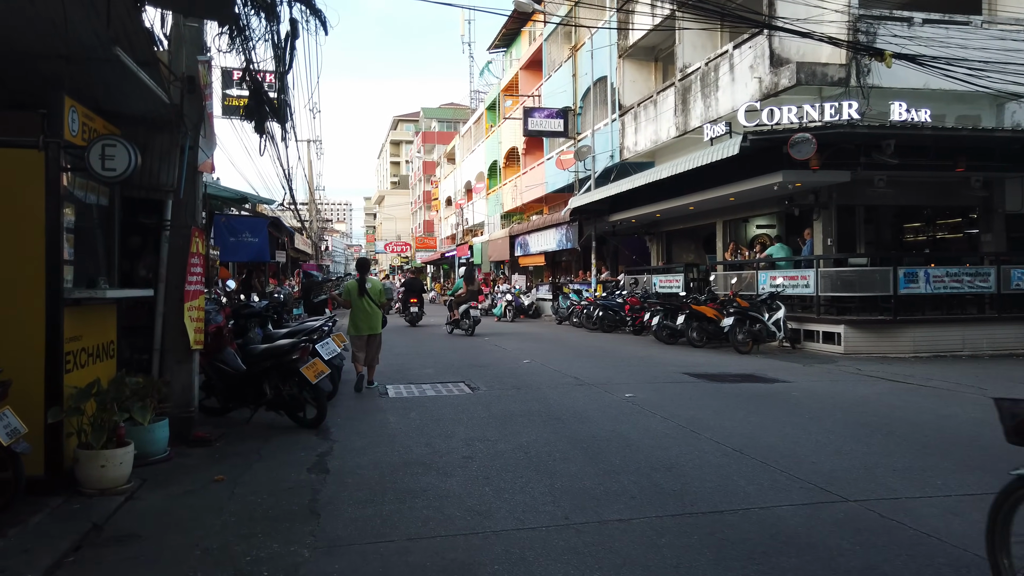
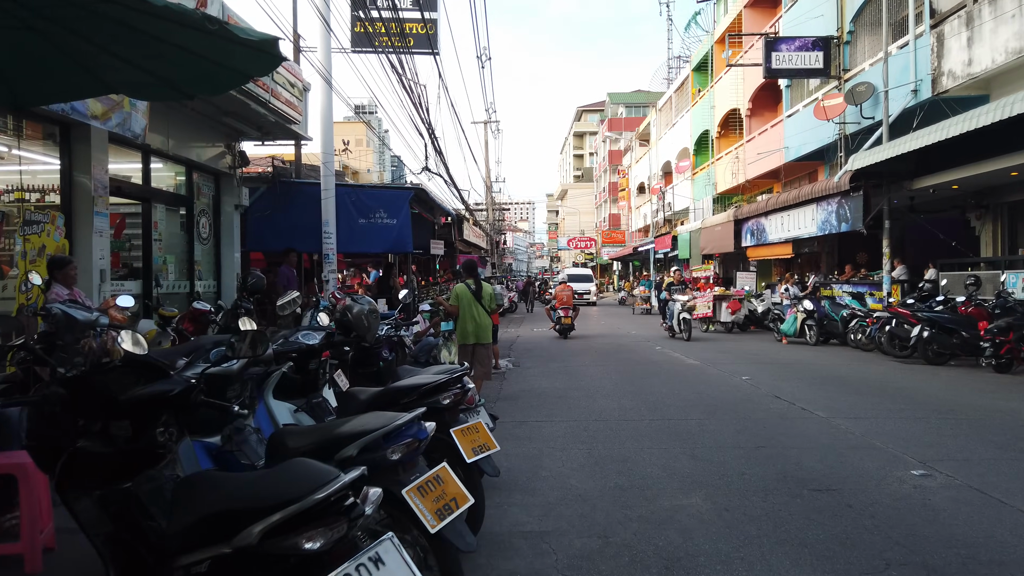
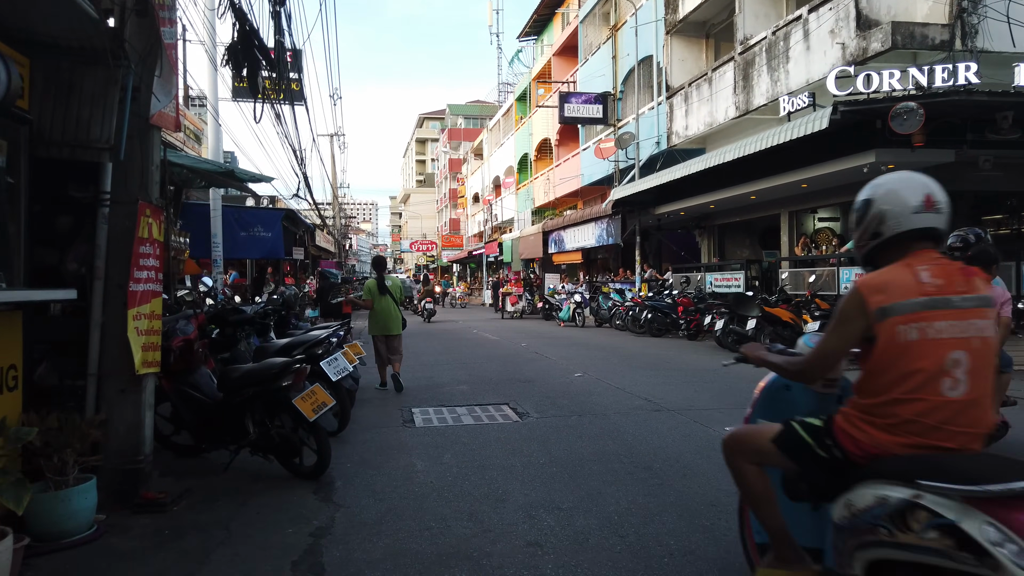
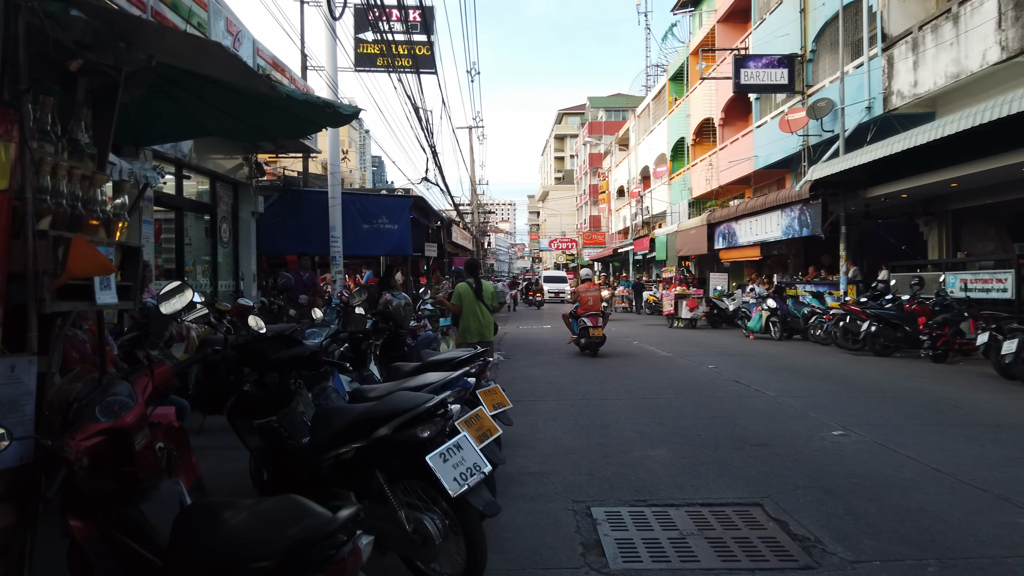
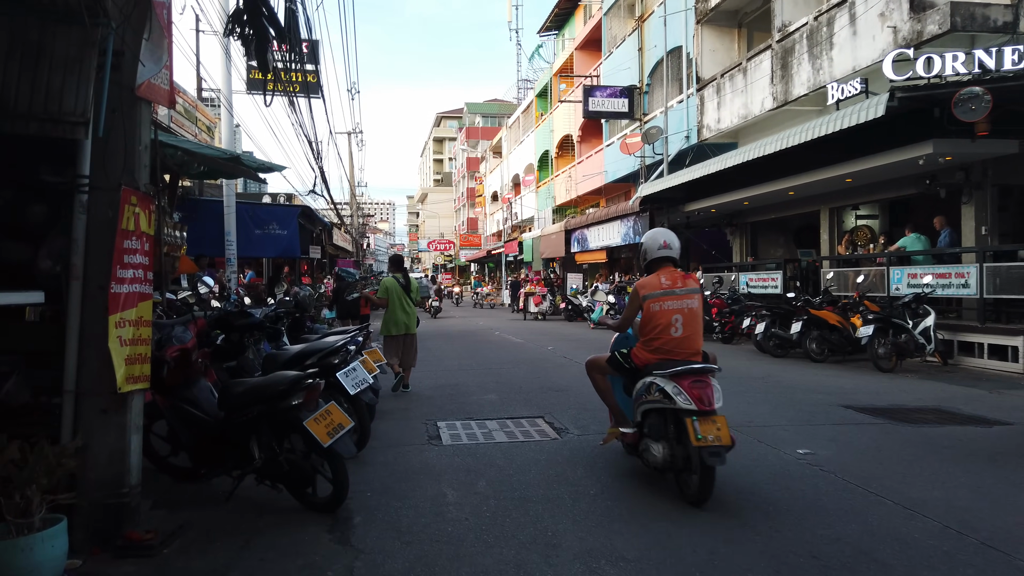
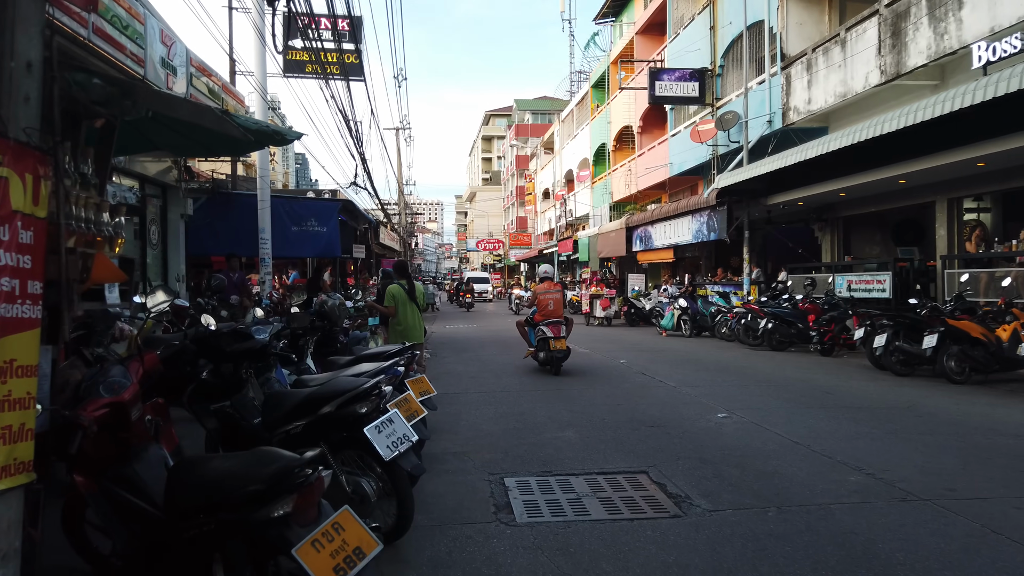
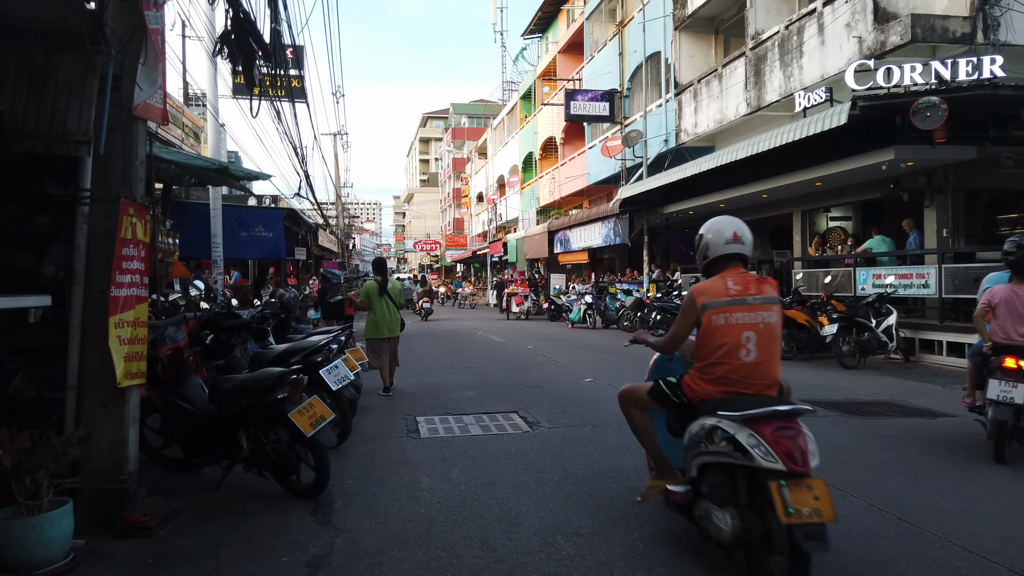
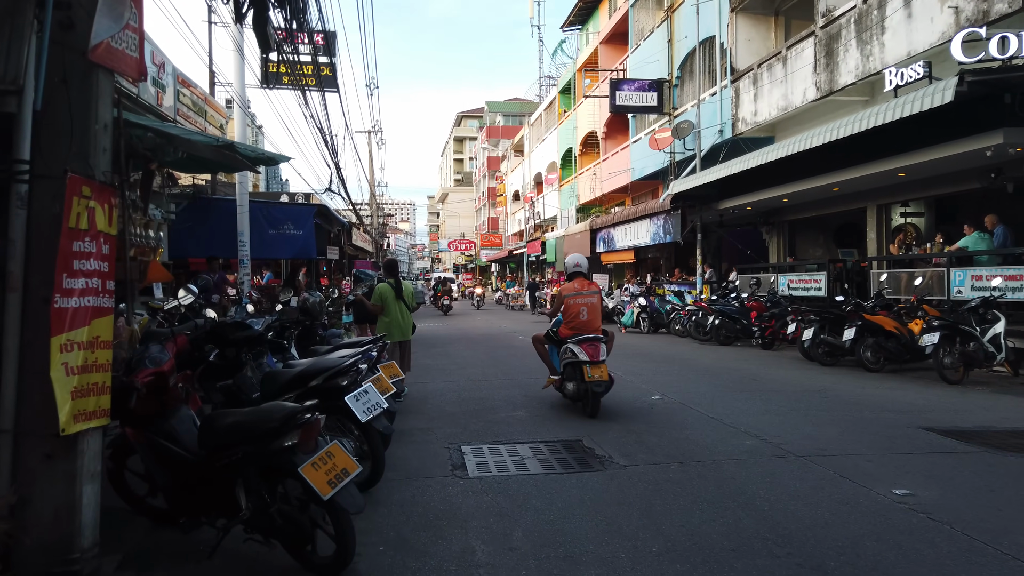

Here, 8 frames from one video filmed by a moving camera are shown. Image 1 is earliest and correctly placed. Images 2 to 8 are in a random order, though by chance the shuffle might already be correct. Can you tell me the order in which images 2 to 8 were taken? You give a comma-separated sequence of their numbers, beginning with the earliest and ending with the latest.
3, 7, 5, 8, 6, 4, 2
